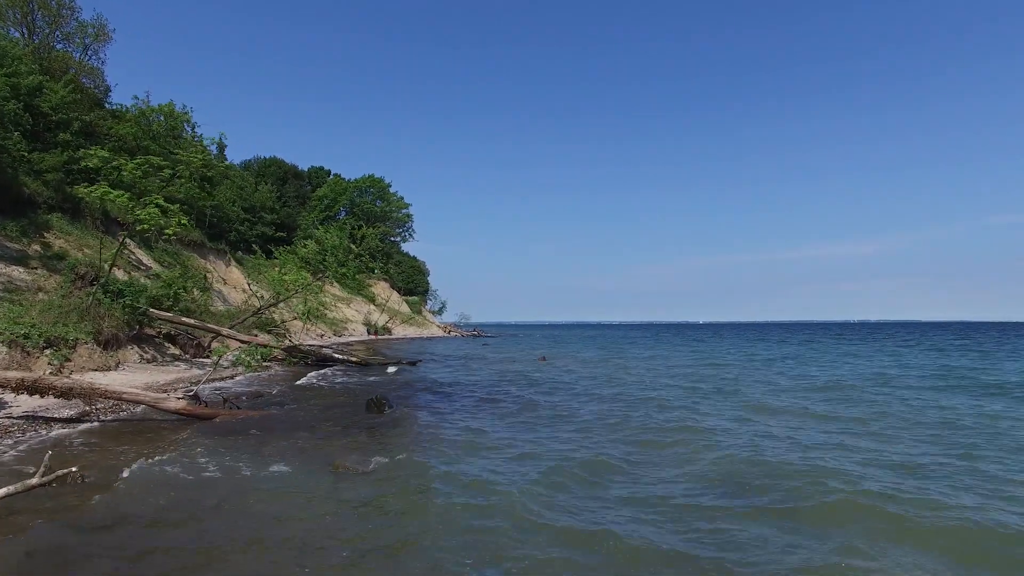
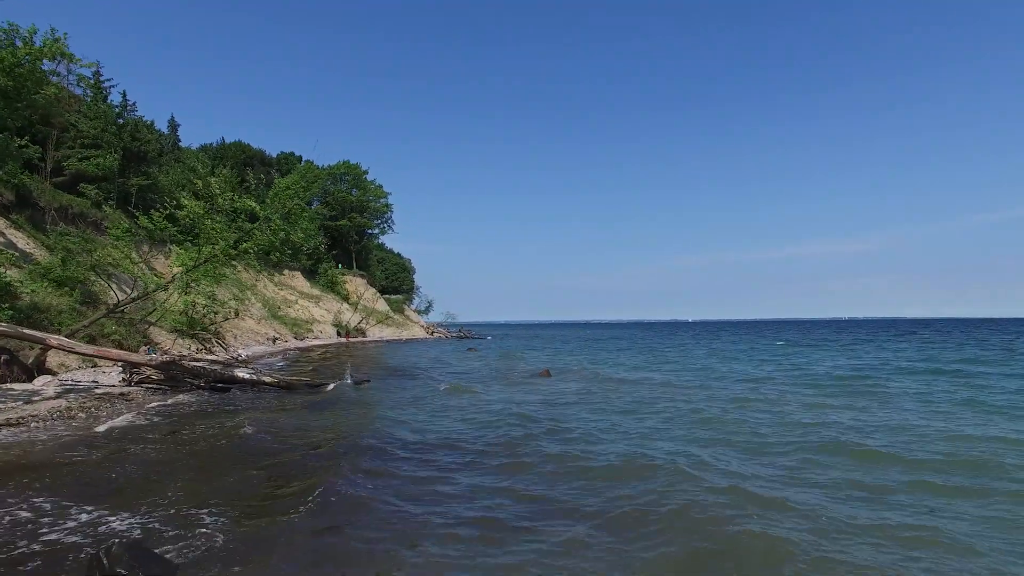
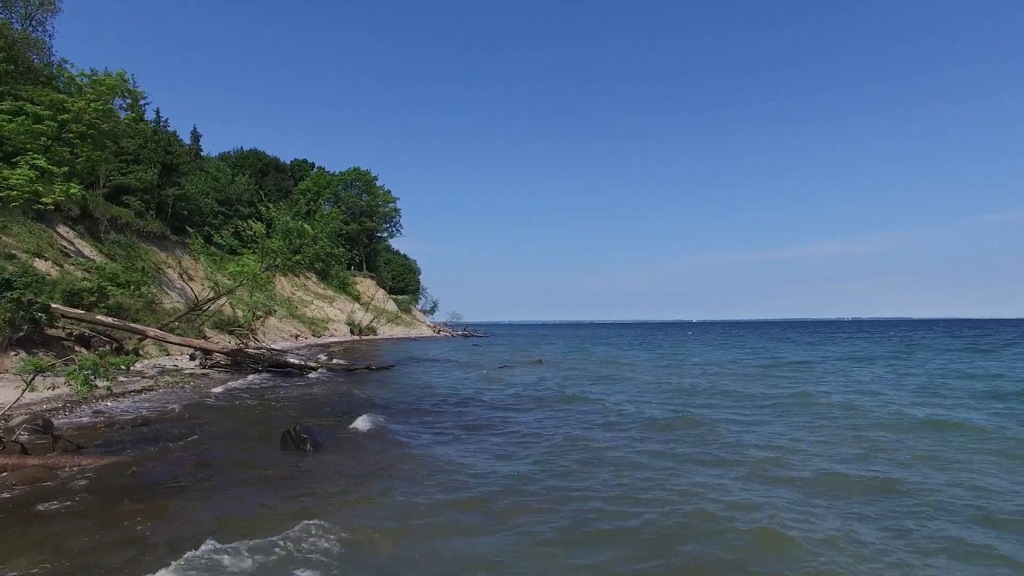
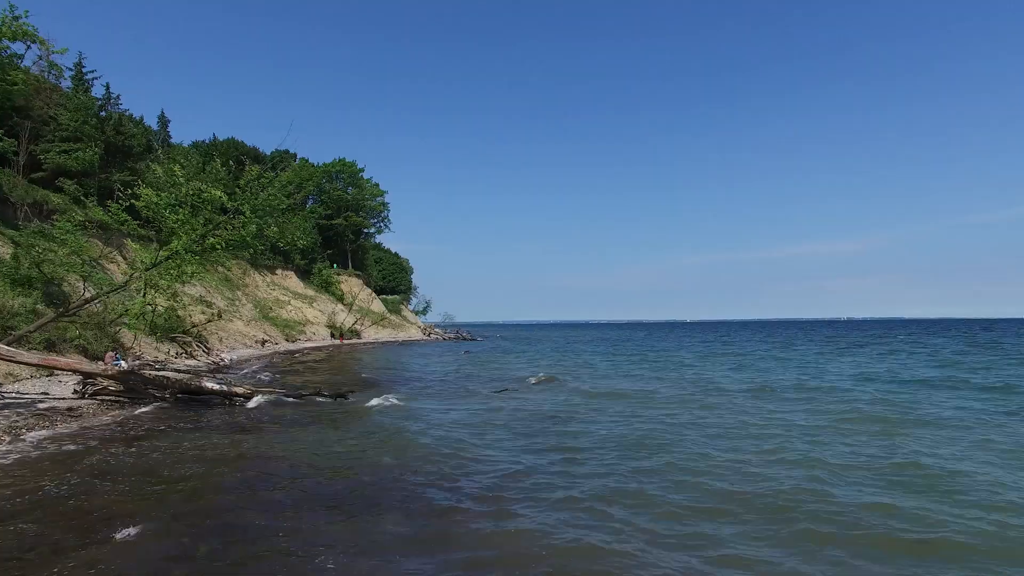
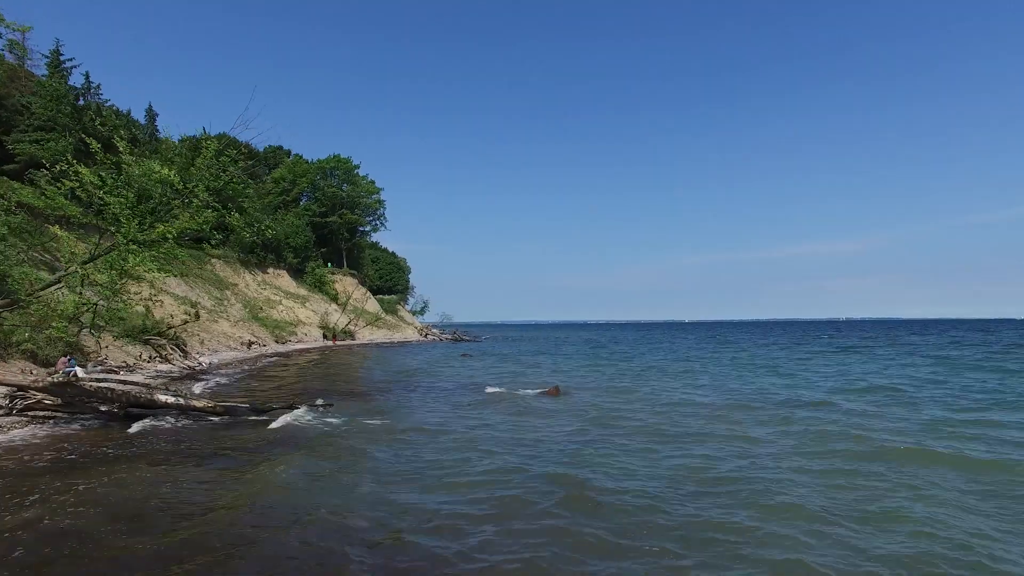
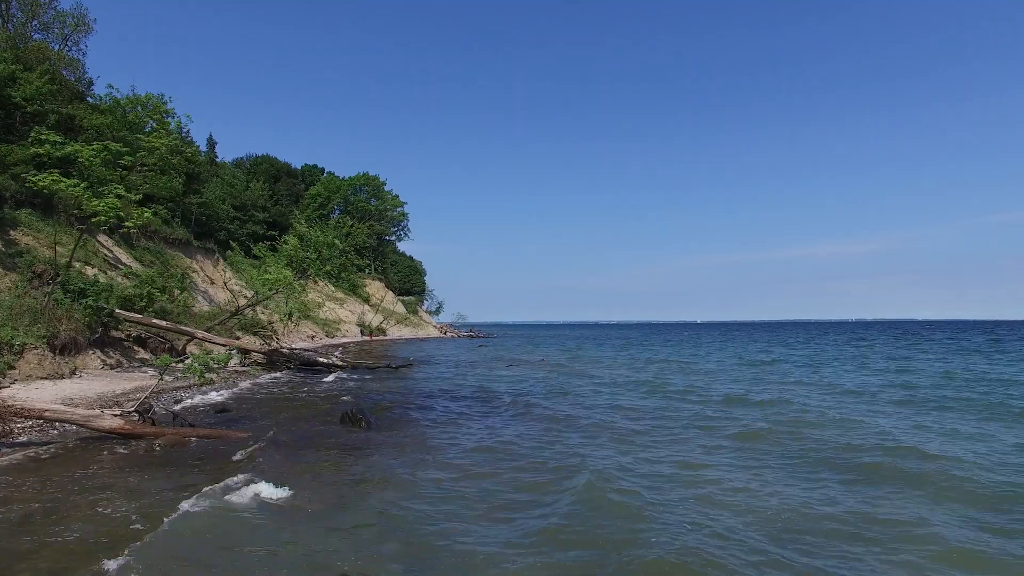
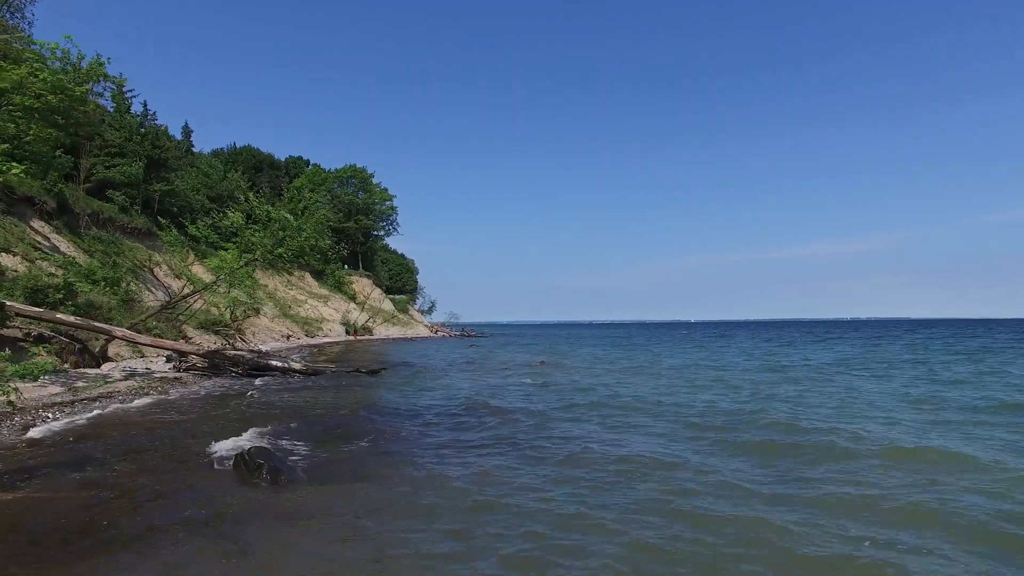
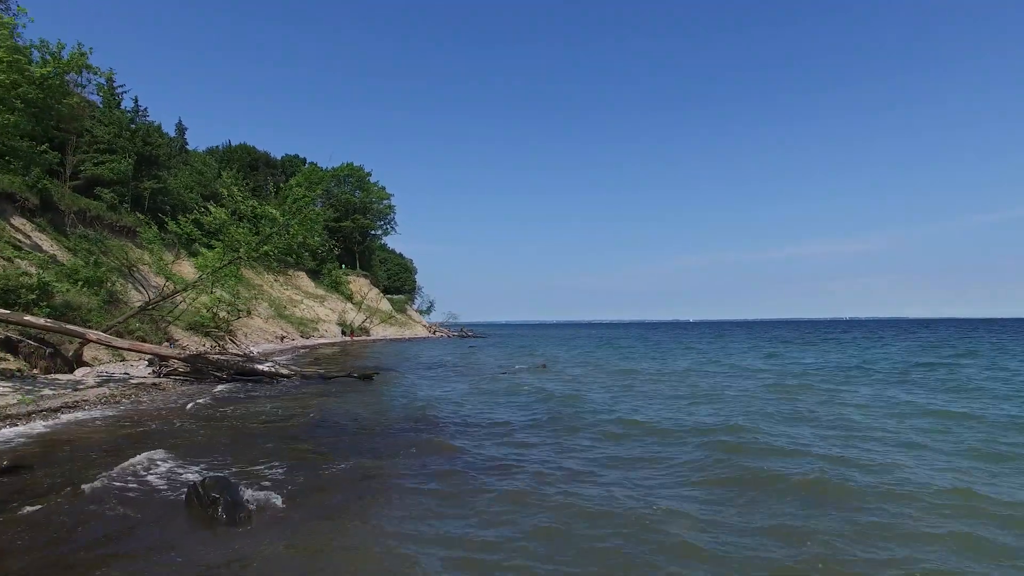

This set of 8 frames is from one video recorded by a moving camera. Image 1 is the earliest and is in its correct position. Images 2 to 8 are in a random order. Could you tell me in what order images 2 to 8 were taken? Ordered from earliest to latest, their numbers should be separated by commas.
6, 3, 7, 8, 2, 4, 5
